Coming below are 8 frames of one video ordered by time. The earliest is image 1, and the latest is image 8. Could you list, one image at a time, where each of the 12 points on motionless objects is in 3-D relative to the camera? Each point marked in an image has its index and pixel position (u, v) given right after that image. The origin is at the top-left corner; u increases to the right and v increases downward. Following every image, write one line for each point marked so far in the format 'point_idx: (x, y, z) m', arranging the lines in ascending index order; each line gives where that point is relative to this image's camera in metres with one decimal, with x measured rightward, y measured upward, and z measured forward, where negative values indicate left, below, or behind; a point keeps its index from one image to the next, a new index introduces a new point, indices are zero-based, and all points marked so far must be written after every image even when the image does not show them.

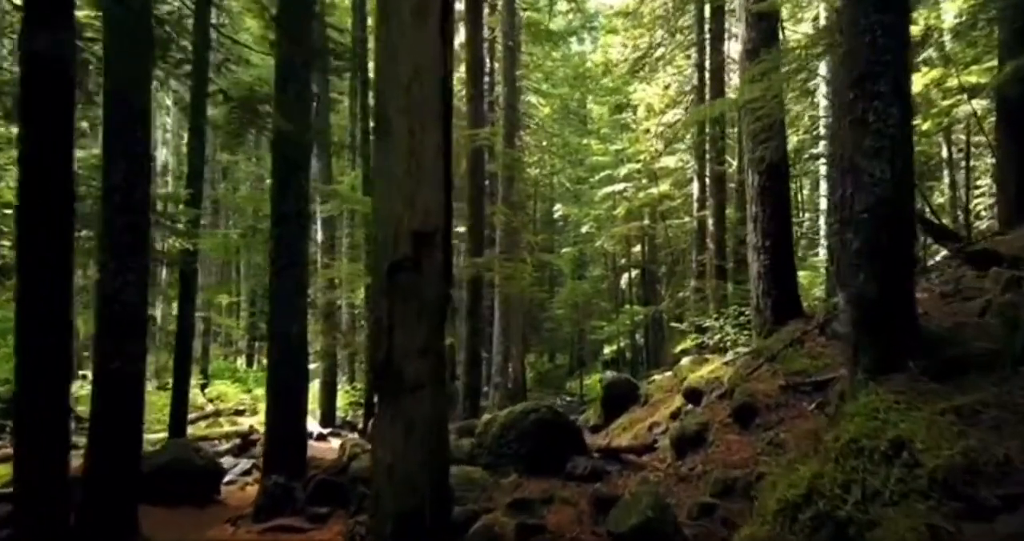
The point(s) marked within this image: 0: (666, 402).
0: (+1.8, -1.6, +11.0) m
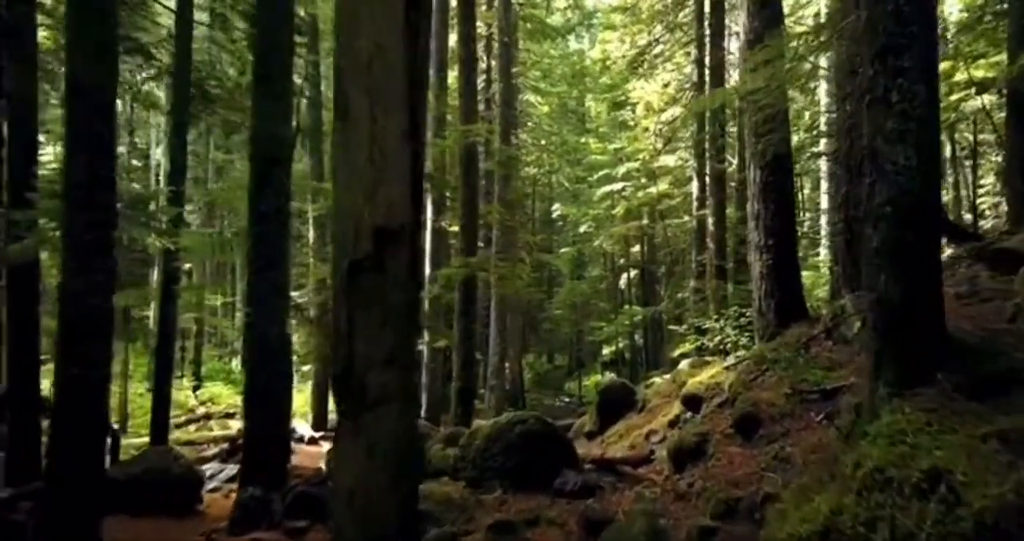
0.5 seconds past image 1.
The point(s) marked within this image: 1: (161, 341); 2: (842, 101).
0: (+1.7, -1.6, +10.5) m
1: (-5.0, -1.0, +13.1) m
2: (+4.3, +2.2, +12.0) m
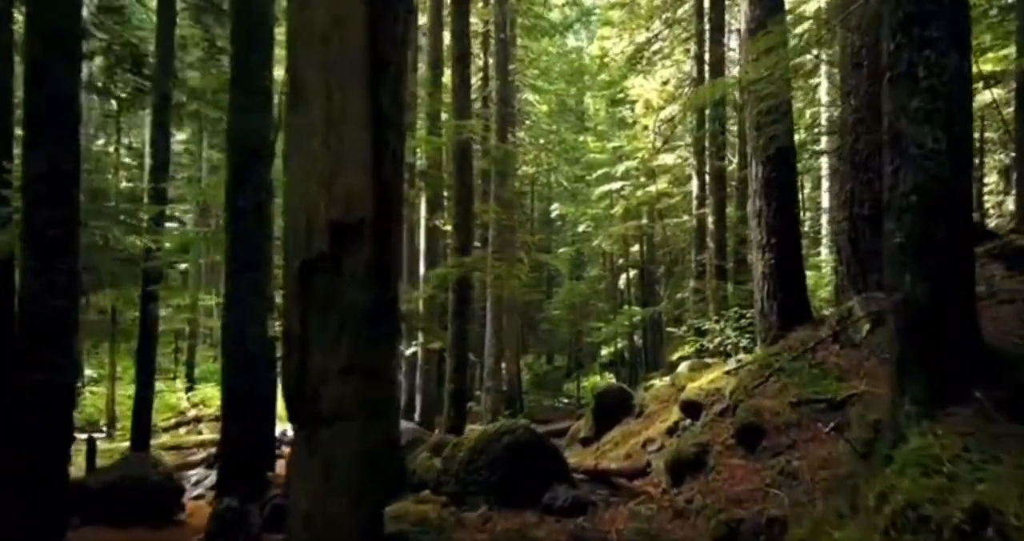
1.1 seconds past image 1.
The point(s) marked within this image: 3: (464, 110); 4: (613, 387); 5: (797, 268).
0: (+1.7, -1.6, +10.1) m
1: (-5.1, -1.0, +12.6) m
2: (+4.3, +2.2, +11.6) m
3: (-0.8, +2.7, +15.2) m
4: (+1.3, -1.5, +11.6) m
5: (+3.1, 0.0, +10.1) m
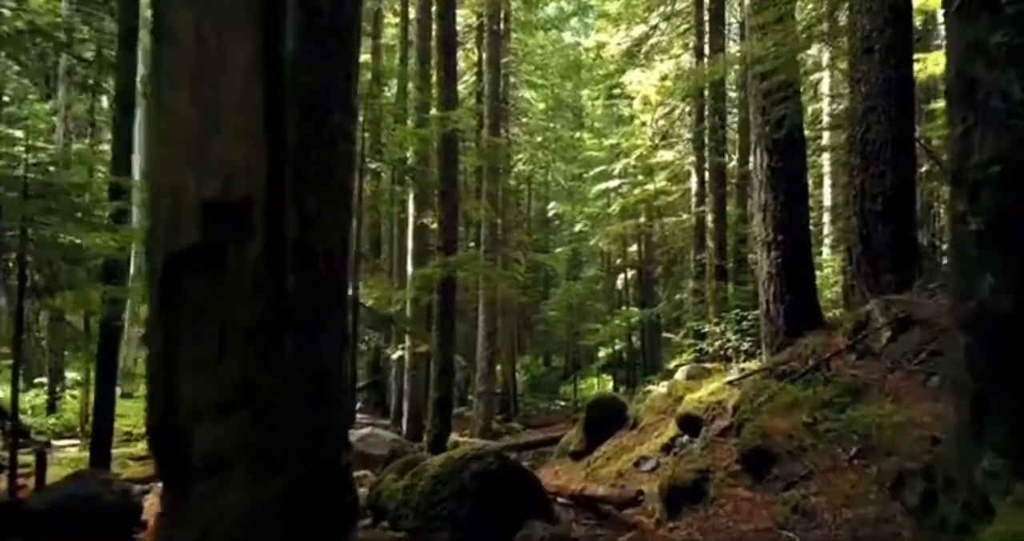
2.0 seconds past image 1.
0: (+1.5, -1.6, +9.3) m
1: (-5.3, -1.0, +11.8) m
2: (+4.1, +2.2, +10.9) m
3: (-1.0, +2.7, +14.4) m
4: (+1.1, -1.5, +10.8) m
5: (+3.0, 0.0, +9.3) m
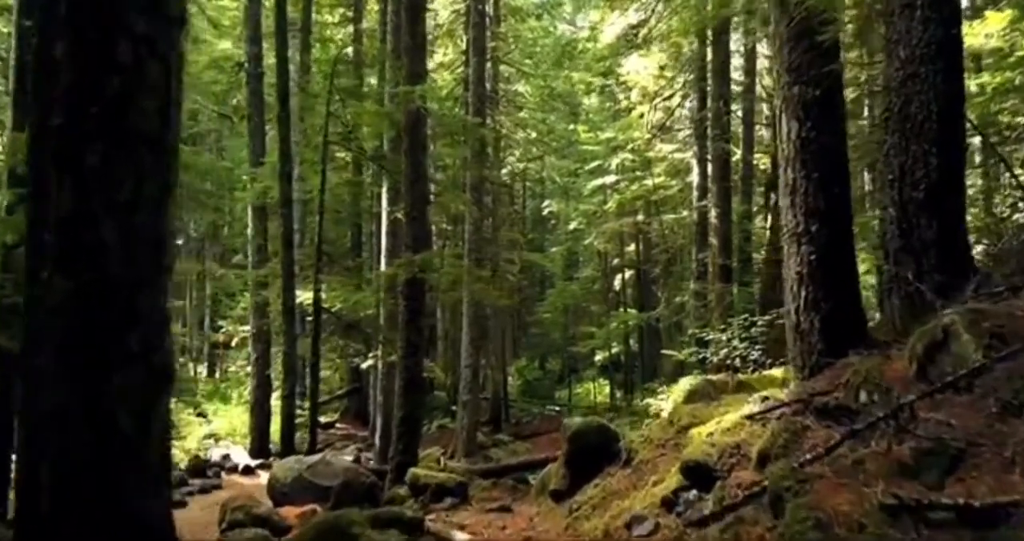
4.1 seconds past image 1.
0: (+1.2, -1.6, +7.5) m
1: (-5.6, -1.0, +10.1) m
2: (+3.8, +2.2, +9.1) m
3: (-1.3, +2.7, +12.6) m
4: (+0.8, -1.5, +9.0) m
5: (+2.7, 0.0, +7.5) m
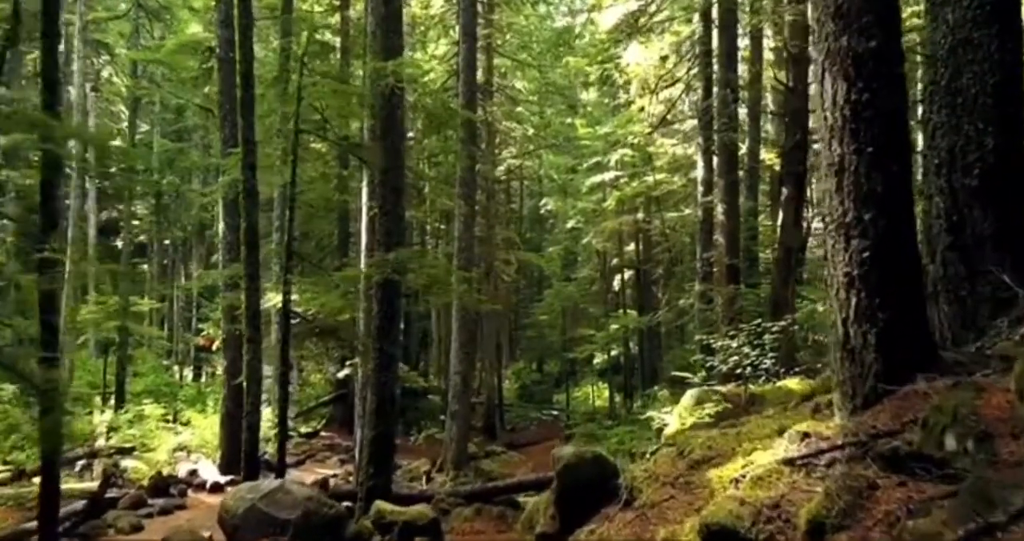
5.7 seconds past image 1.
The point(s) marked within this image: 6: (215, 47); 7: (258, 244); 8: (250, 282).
0: (+1.0, -1.6, +6.2) m
1: (-5.8, -1.0, +8.7) m
2: (+3.6, +2.2, +7.7) m
3: (-1.5, +2.7, +11.3) m
4: (+0.6, -1.5, +7.7) m
5: (+2.5, 0.0, +6.2) m
6: (-5.9, +4.4, +18.1) m
7: (-3.7, +0.4, +13.3) m
8: (-3.7, -0.2, +13.0) m
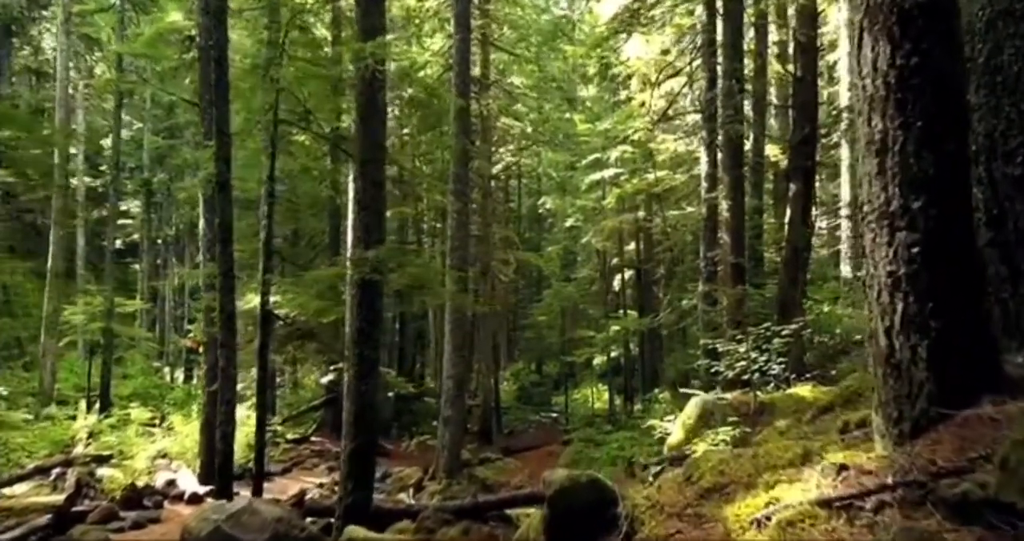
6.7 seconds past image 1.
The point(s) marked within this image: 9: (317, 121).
0: (+0.9, -1.6, +5.4) m
1: (-5.9, -1.0, +7.9) m
2: (+3.5, +2.2, +6.9) m
3: (-1.6, +2.7, +10.5) m
4: (+0.5, -1.5, +6.9) m
5: (+2.4, 0.0, +5.4) m
6: (-6.0, +4.4, +17.3) m
7: (-3.8, +0.4, +12.5) m
8: (-3.8, -0.2, +12.2) m
9: (-3.1, +2.4, +14.4) m
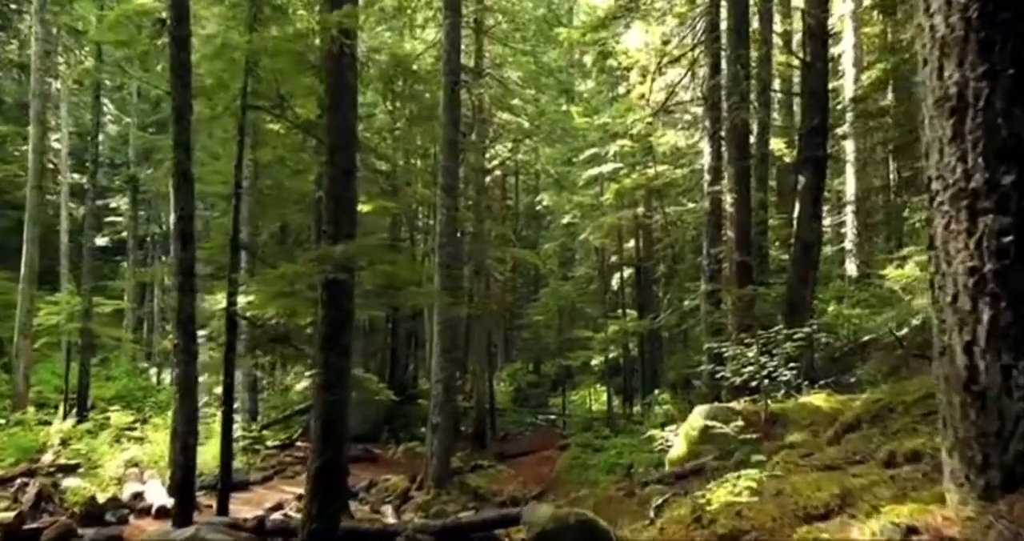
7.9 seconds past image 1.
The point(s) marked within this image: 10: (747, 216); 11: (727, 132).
0: (+0.8, -1.6, +4.4) m
1: (-6.0, -1.0, +6.9) m
2: (+3.4, +2.3, +5.9) m
3: (-1.7, +2.7, +9.5) m
4: (+0.4, -1.5, +5.9) m
5: (+2.3, 0.0, +4.4) m
6: (-6.1, +4.5, +16.3) m
7: (-3.9, +0.4, +11.5) m
8: (-4.0, -0.1, +11.2) m
9: (-3.2, +2.4, +13.4) m
10: (+4.0, +0.9, +15.5) m
11: (+3.7, +2.4, +15.8) m
